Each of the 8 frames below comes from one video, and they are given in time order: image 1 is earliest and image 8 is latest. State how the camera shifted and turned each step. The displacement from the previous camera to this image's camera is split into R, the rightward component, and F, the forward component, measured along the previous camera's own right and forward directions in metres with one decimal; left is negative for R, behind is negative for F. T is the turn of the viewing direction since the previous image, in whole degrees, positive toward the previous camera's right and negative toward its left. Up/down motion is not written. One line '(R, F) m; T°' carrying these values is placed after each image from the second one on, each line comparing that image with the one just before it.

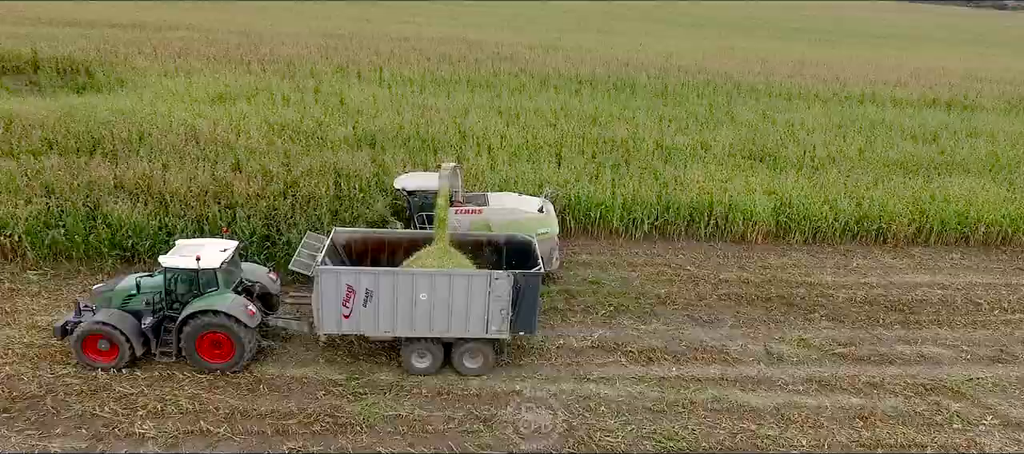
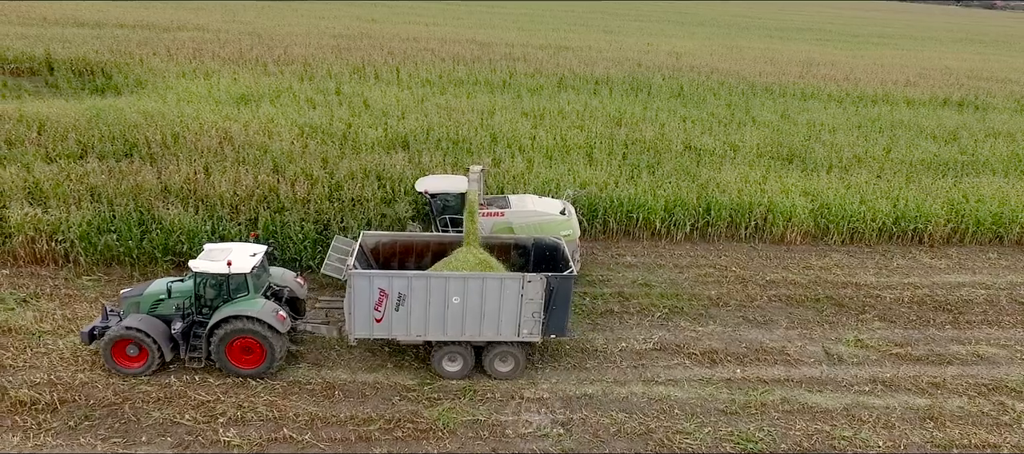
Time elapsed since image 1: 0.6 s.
(-0.8, 0.0) m; +1°
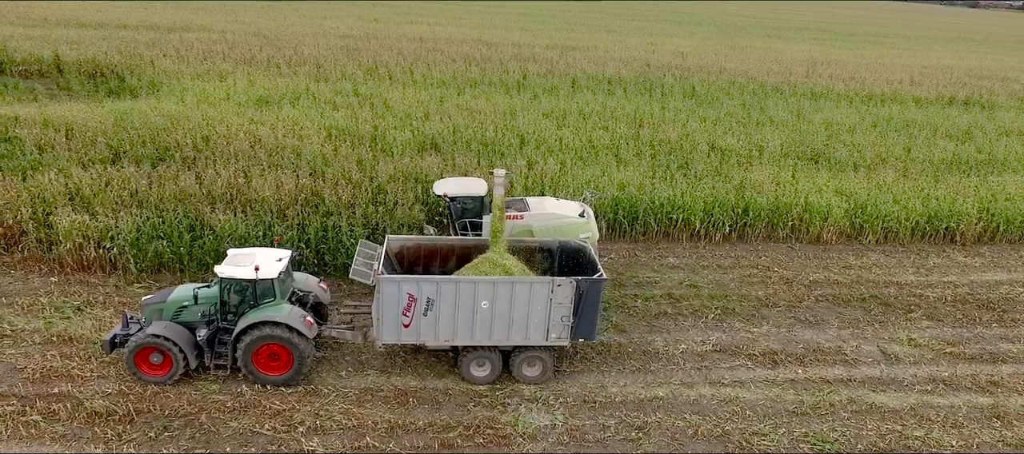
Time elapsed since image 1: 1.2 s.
(-0.8, 0.0) m; +1°
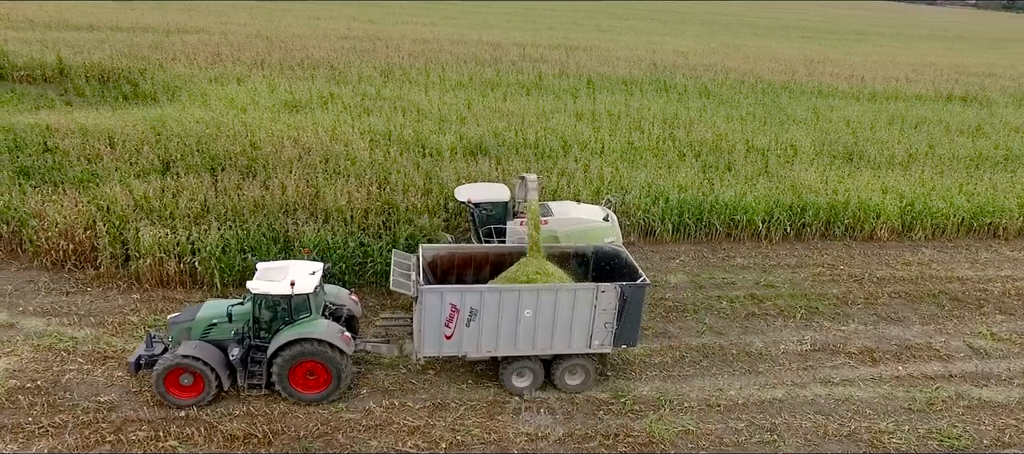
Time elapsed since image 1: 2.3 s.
(-1.5, +0.1) m; +3°
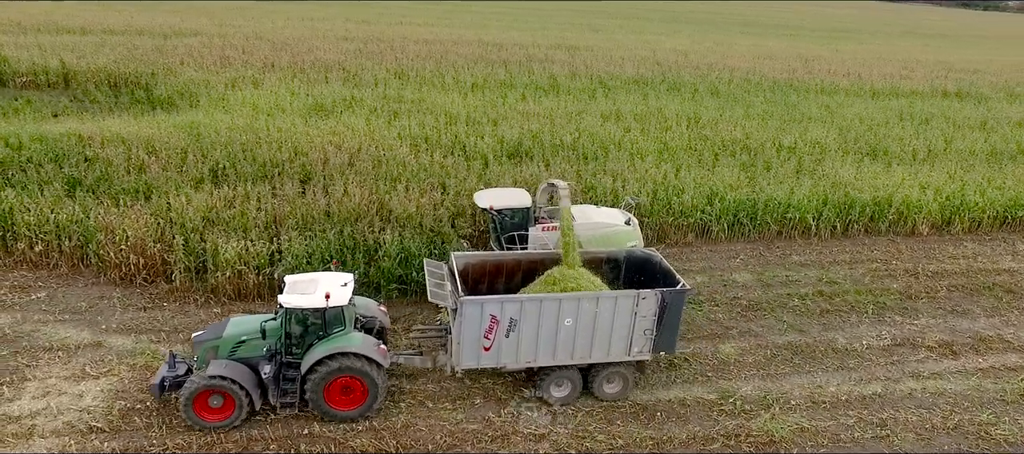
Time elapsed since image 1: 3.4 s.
(-1.4, +0.1) m; +2°
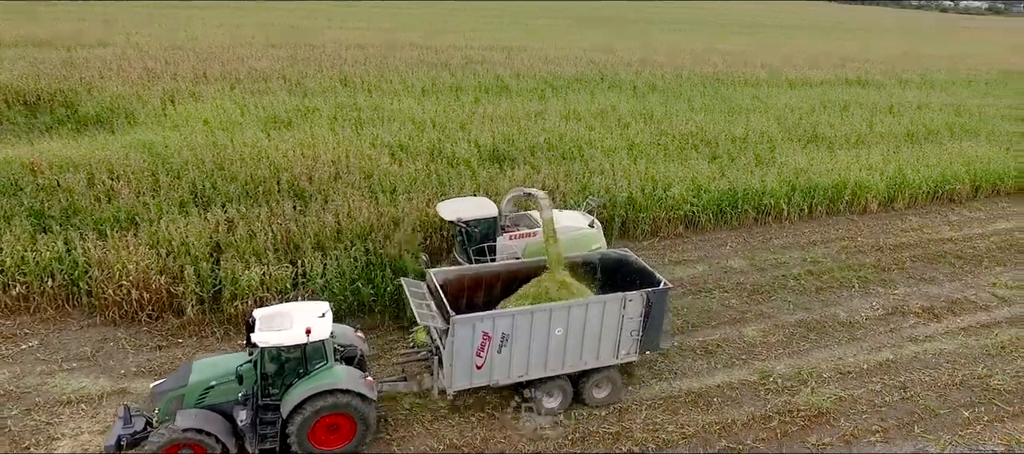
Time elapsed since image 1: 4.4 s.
(-1.4, +0.1) m; +8°
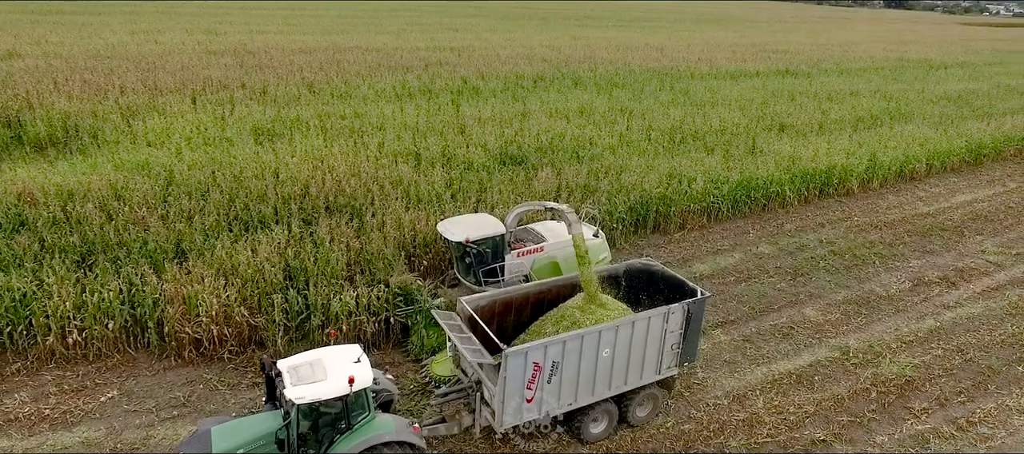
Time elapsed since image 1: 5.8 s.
(-2.0, +0.1) m; +8°
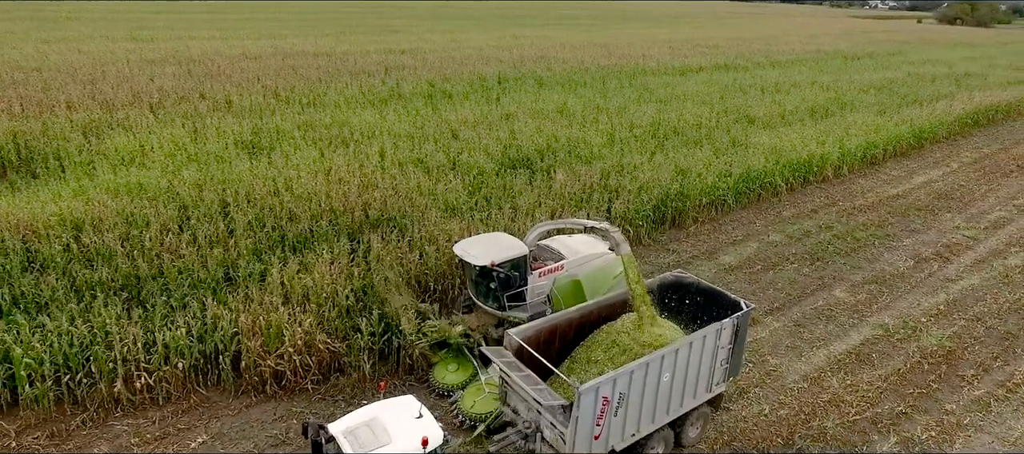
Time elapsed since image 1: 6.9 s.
(-1.7, +0.1) m; +7°
